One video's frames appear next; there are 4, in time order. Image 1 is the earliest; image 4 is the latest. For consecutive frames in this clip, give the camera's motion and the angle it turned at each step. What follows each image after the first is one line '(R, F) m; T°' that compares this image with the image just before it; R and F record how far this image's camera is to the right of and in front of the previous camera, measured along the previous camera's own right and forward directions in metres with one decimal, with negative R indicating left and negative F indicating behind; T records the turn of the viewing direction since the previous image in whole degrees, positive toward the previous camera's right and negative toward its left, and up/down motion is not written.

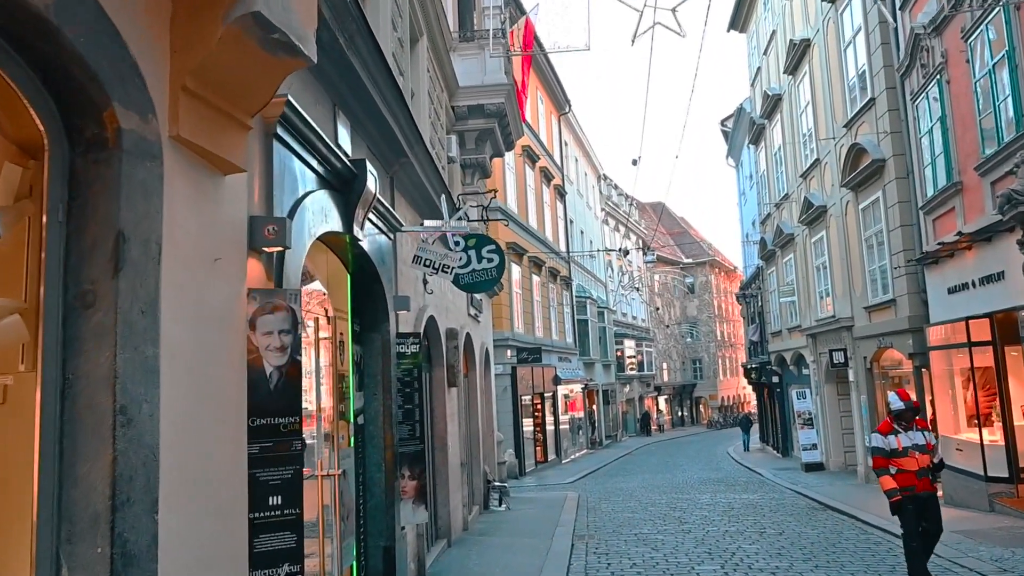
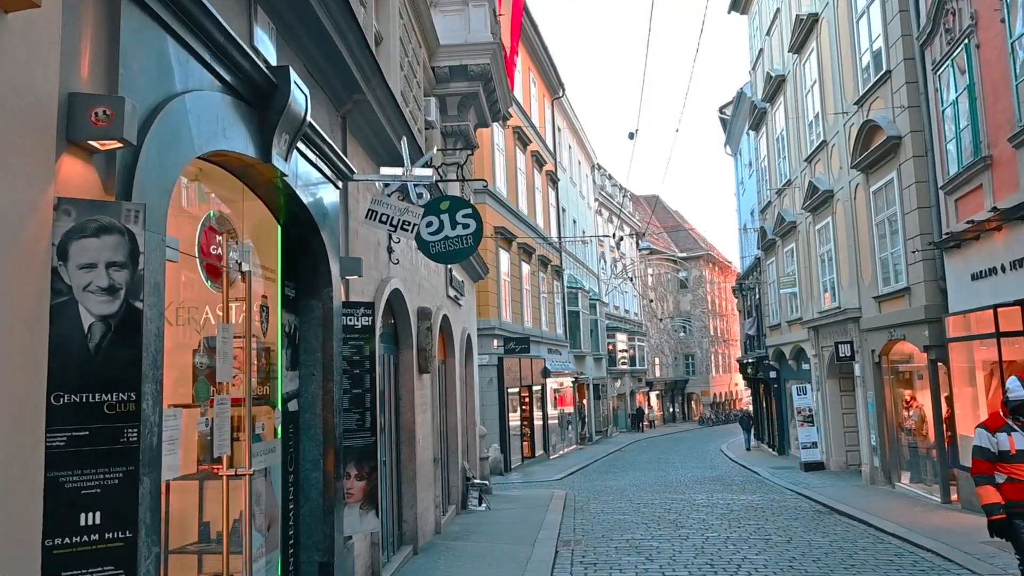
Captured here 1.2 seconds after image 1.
(+0.1, +1.2) m; +1°
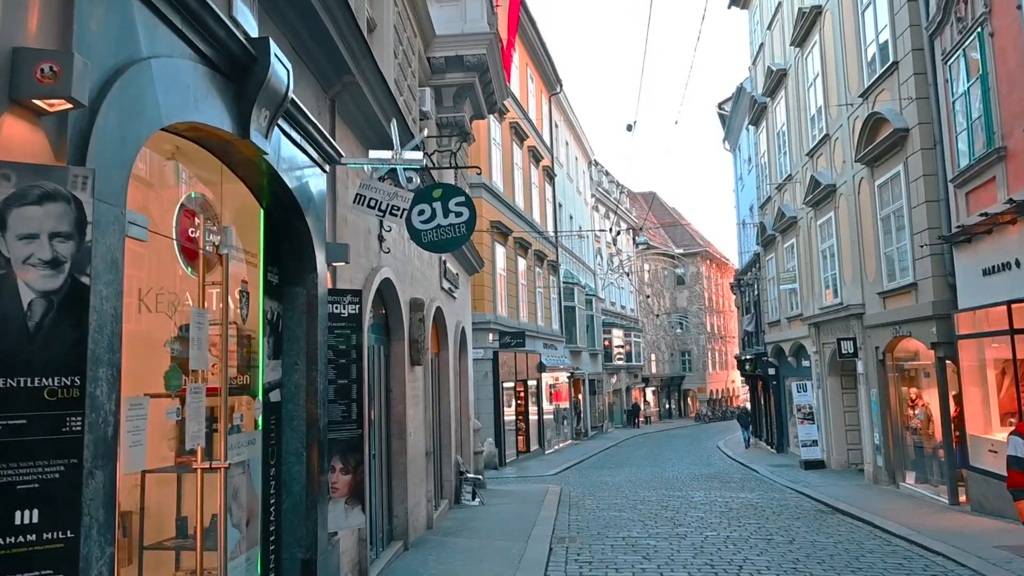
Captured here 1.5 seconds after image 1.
(0.0, +0.4) m; 0°
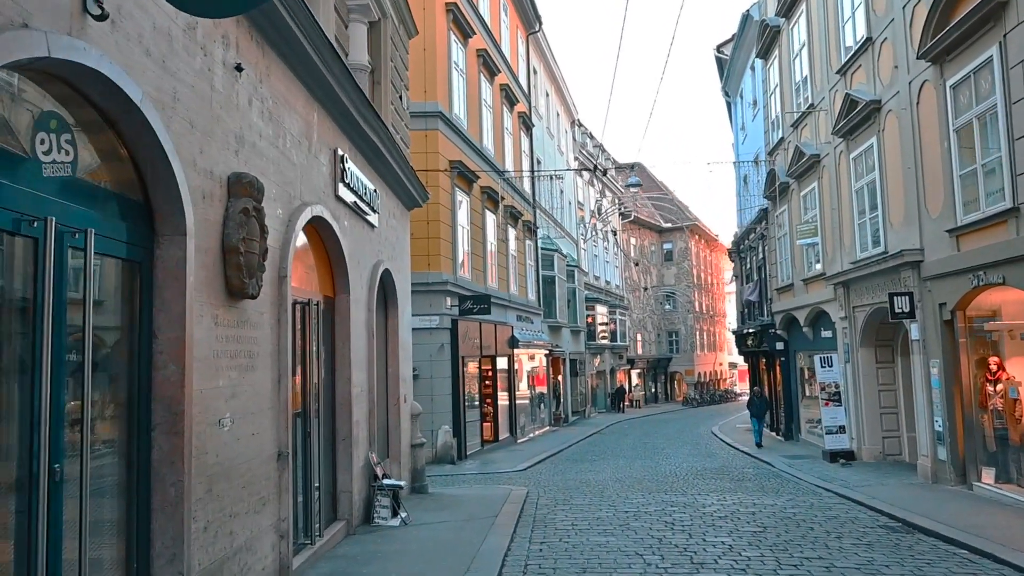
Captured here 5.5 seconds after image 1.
(+0.5, +4.2) m; +1°
